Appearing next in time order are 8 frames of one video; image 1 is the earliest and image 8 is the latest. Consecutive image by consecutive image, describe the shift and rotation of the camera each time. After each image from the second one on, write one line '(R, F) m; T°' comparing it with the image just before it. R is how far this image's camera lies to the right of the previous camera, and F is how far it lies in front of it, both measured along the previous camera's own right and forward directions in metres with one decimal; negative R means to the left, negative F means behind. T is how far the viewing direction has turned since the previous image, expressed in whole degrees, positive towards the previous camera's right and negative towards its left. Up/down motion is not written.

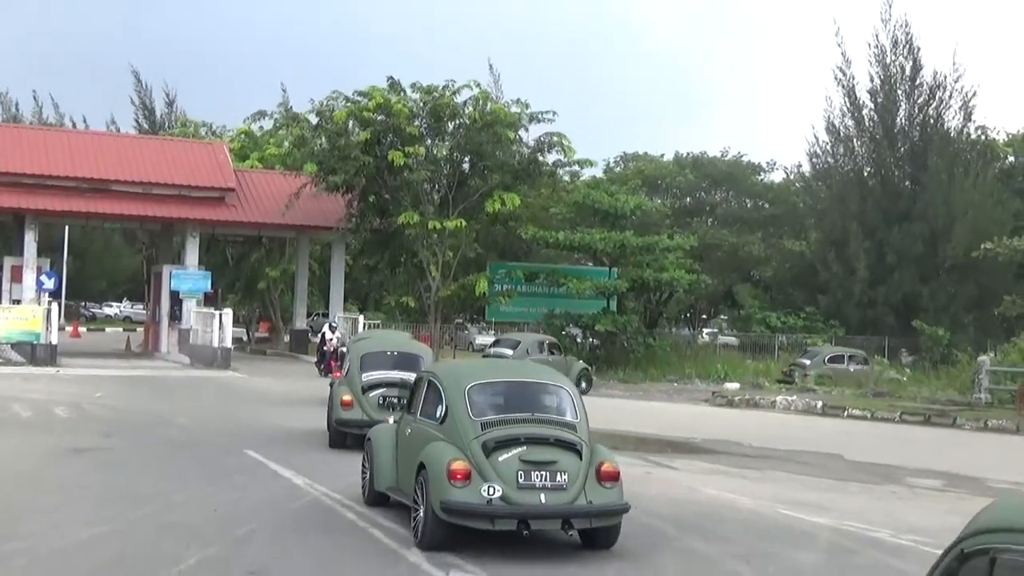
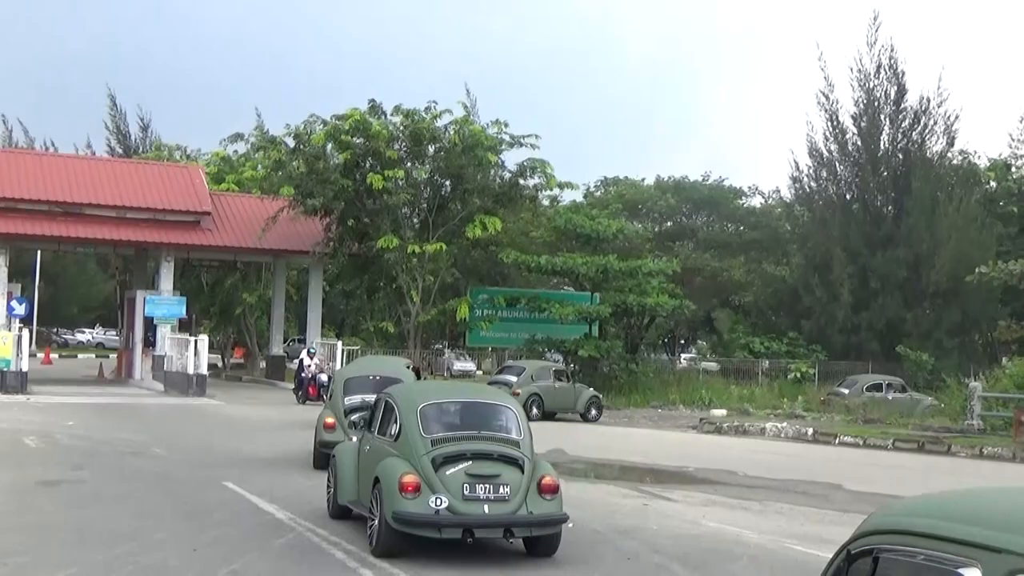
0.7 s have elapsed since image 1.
(-0.2, +0.5) m; +1°
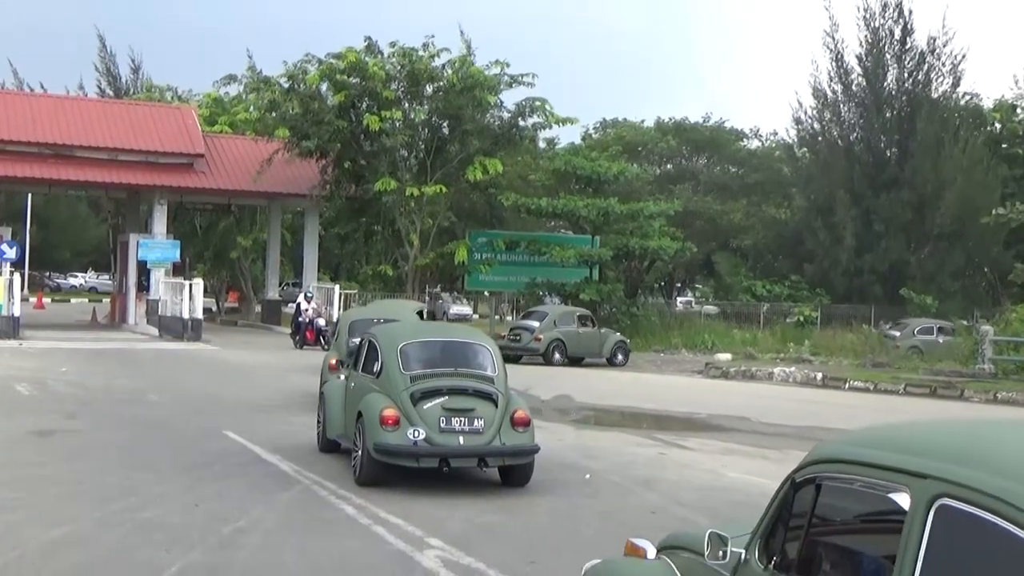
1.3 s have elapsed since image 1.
(-0.2, +0.5) m; 0°
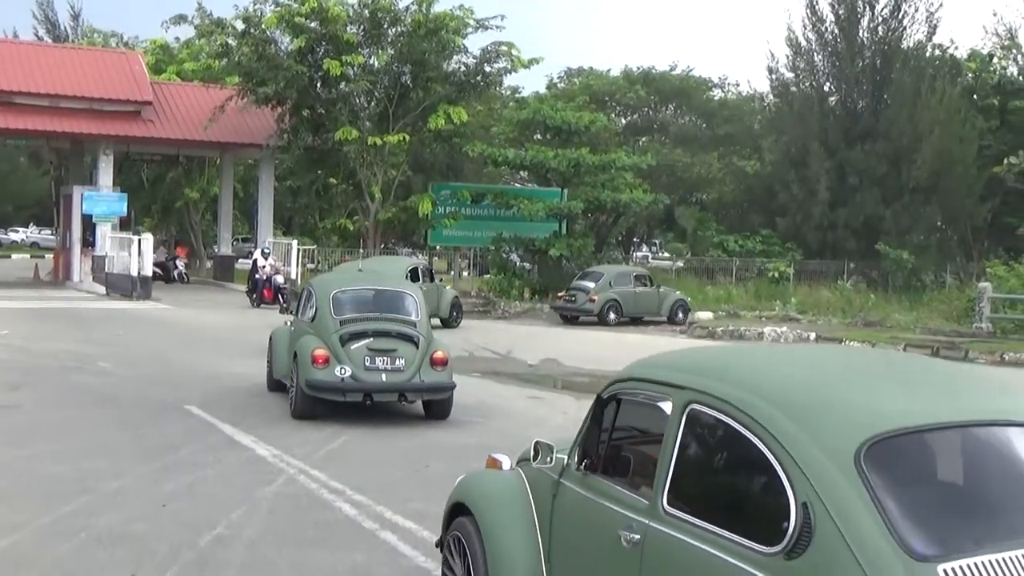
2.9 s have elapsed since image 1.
(-0.4, +1.4) m; +2°
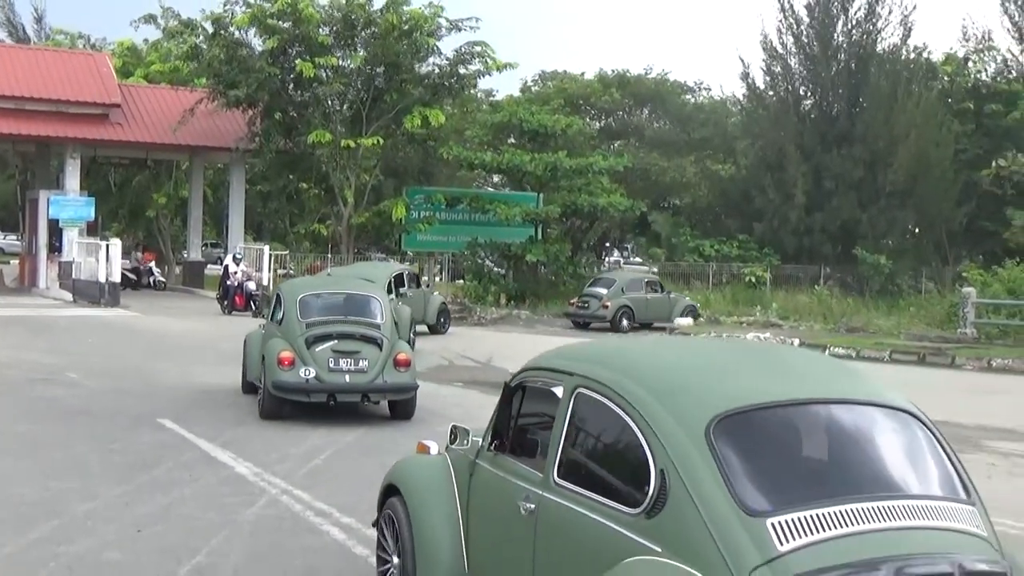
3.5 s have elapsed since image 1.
(-0.2, +0.4) m; +1°
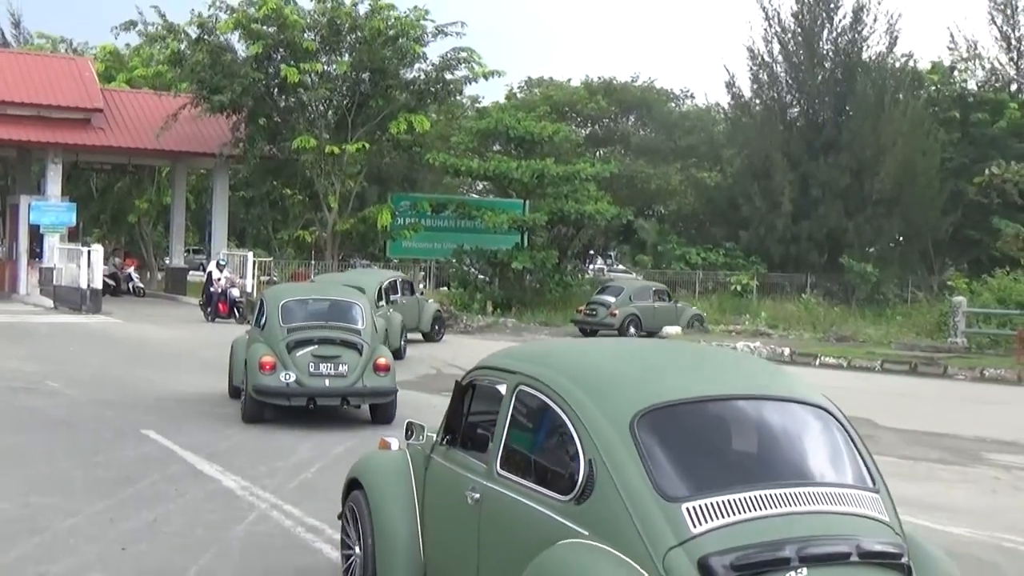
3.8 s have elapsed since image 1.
(-0.1, +0.2) m; +1°
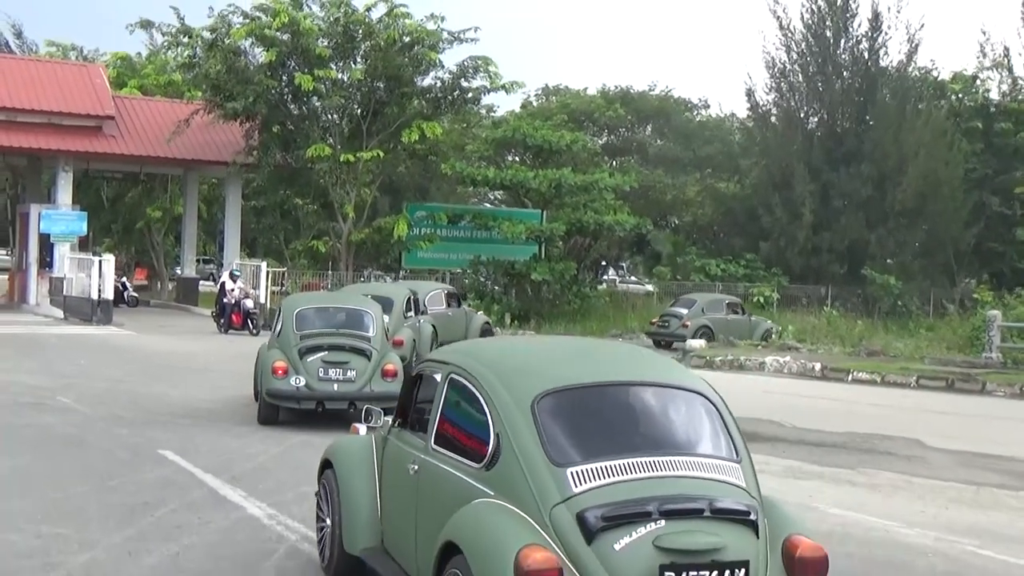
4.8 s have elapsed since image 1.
(-0.2, +0.6) m; 0°
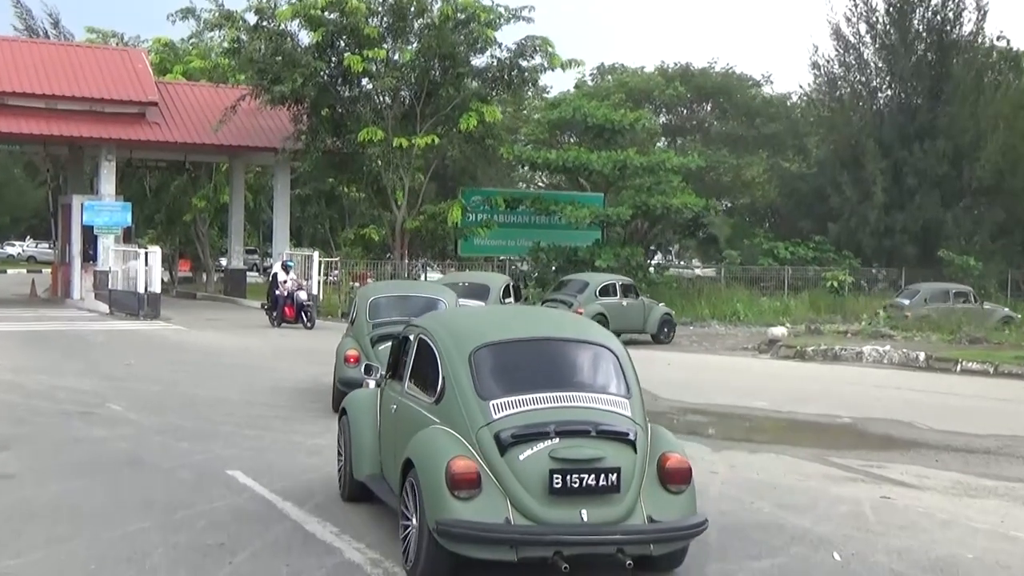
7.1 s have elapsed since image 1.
(-0.5, +1.4) m; -2°
